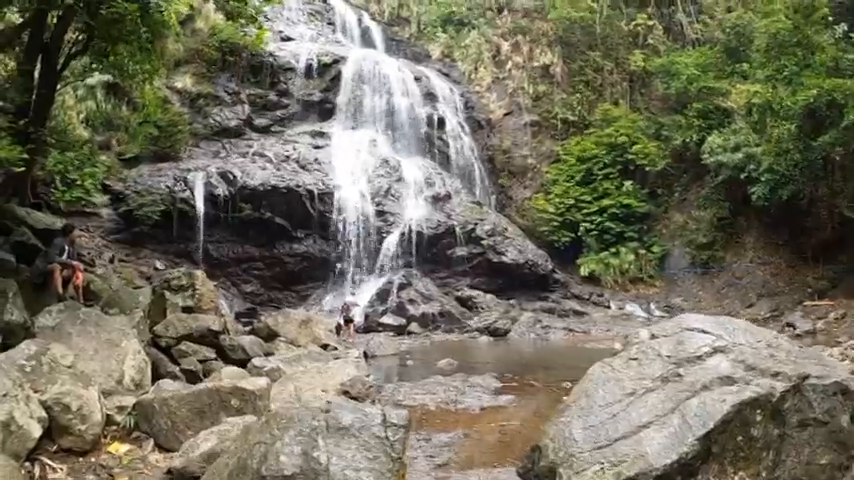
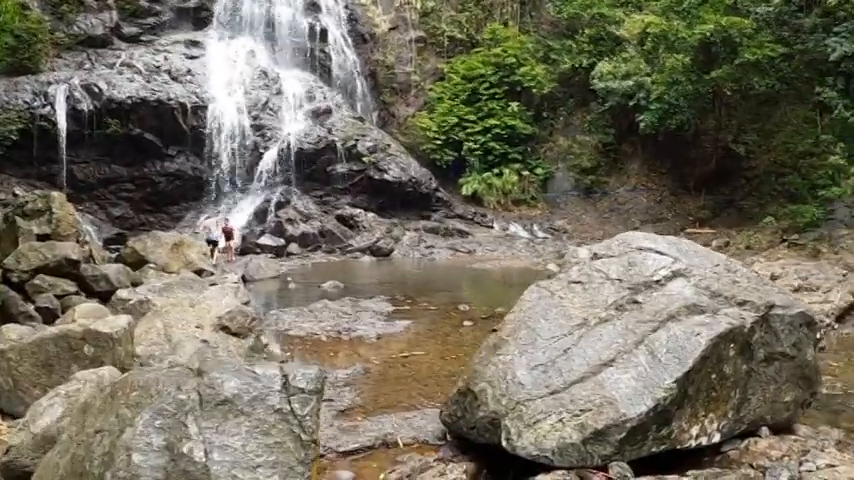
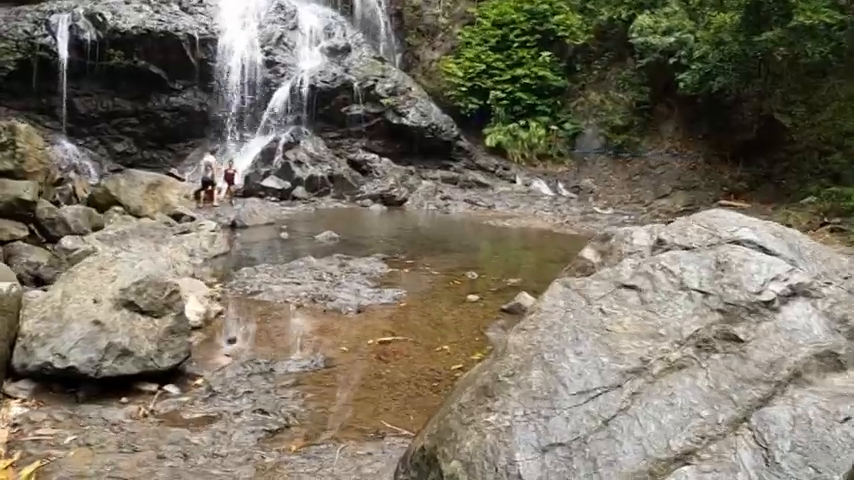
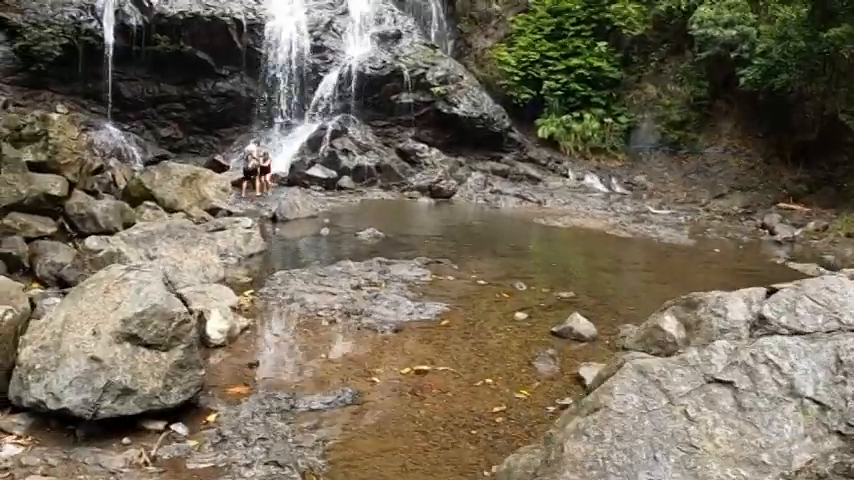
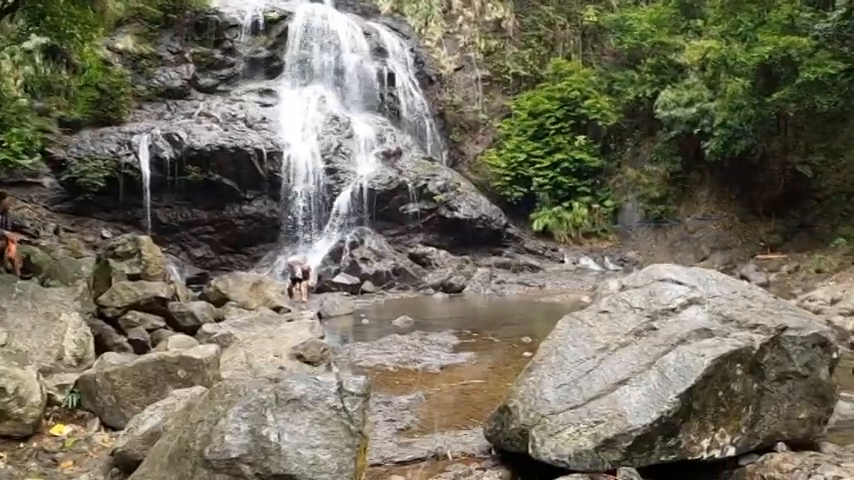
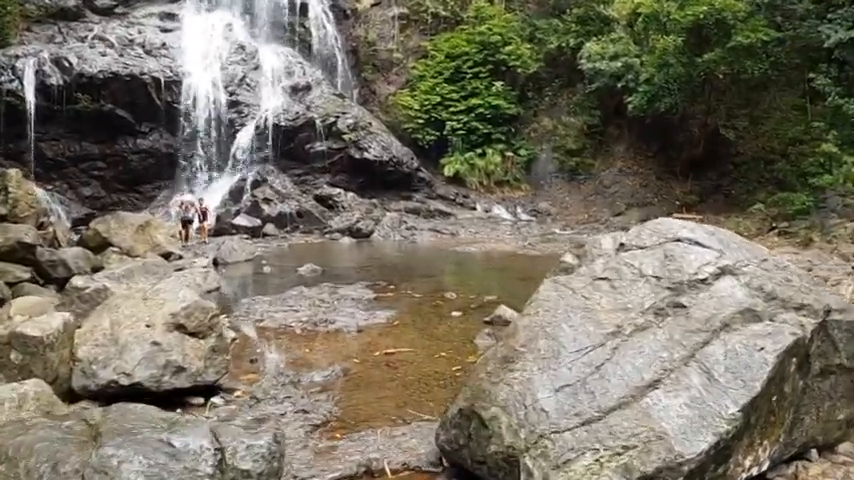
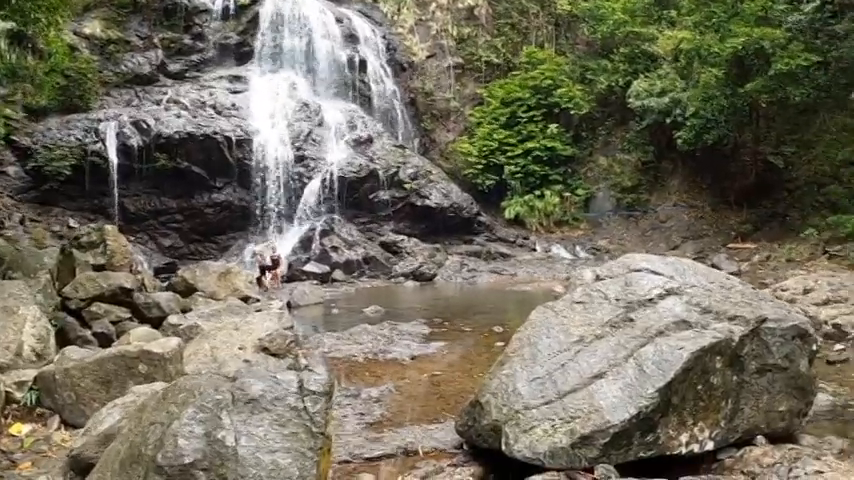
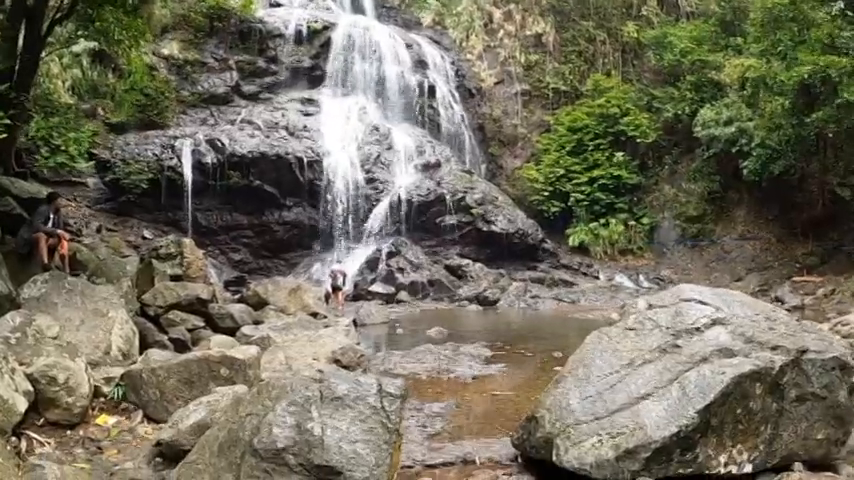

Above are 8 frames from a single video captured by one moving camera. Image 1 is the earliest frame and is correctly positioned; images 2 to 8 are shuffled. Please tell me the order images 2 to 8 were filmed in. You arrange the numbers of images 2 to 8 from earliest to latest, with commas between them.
8, 5, 7, 2, 6, 3, 4
